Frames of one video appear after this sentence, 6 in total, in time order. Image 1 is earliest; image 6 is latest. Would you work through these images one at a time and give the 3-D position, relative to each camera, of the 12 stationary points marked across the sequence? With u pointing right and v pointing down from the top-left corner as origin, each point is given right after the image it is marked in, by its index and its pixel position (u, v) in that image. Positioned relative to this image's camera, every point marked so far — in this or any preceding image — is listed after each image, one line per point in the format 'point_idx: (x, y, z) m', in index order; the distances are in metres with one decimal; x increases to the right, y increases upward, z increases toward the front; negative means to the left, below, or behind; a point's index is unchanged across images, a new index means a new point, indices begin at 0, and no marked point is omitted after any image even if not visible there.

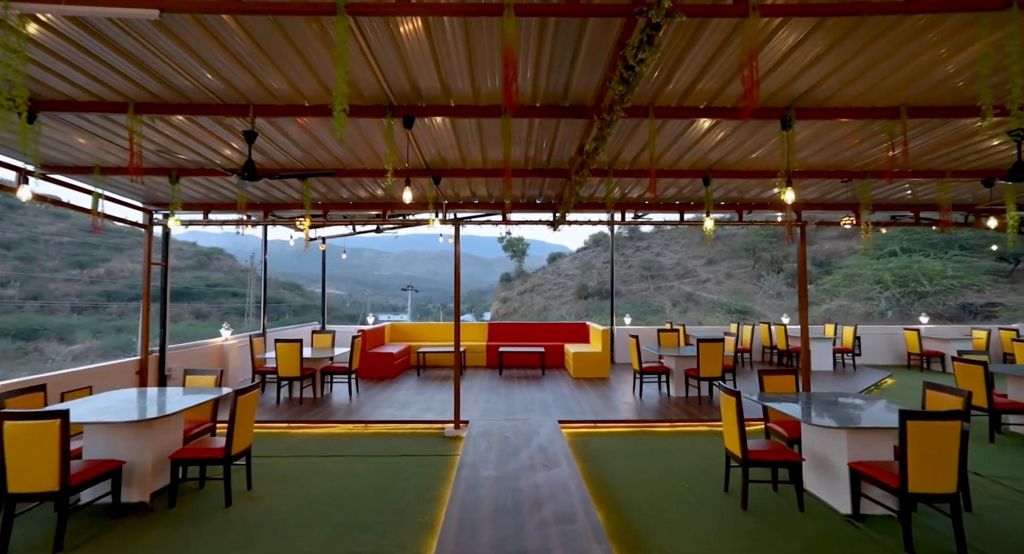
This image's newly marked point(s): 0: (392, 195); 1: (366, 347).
0: (-1.5, +1.0, +5.9) m
1: (-2.8, -1.4, +9.4) m
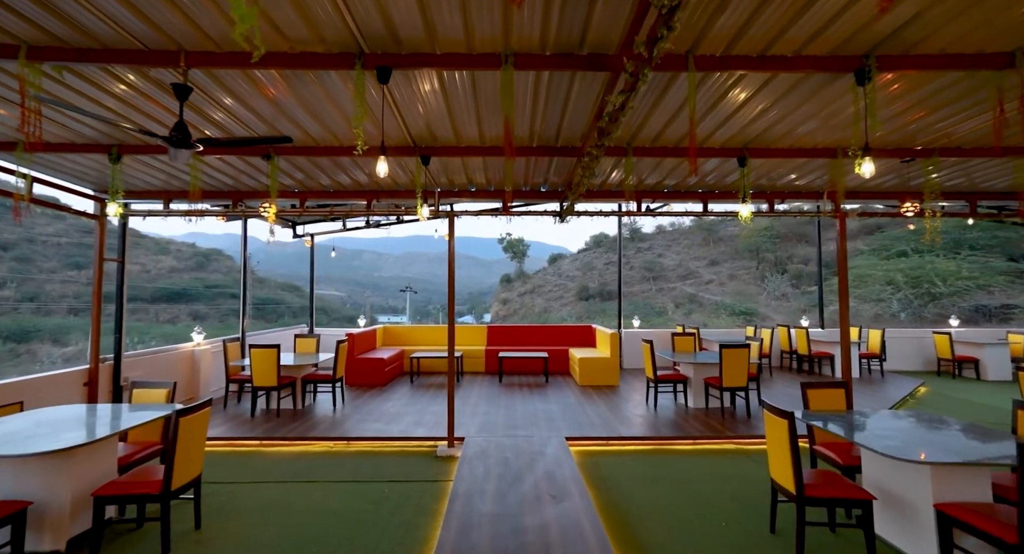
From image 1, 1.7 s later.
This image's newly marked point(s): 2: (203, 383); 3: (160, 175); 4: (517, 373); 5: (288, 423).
0: (-1.5, +1.1, +5.3) m
1: (-2.8, -1.4, +8.7) m
2: (-4.2, -1.5, +6.6) m
3: (-3.4, +1.0, +4.7) m
4: (+0.1, -1.8, +9.3) m
5: (-2.8, -1.8, +6.0) m
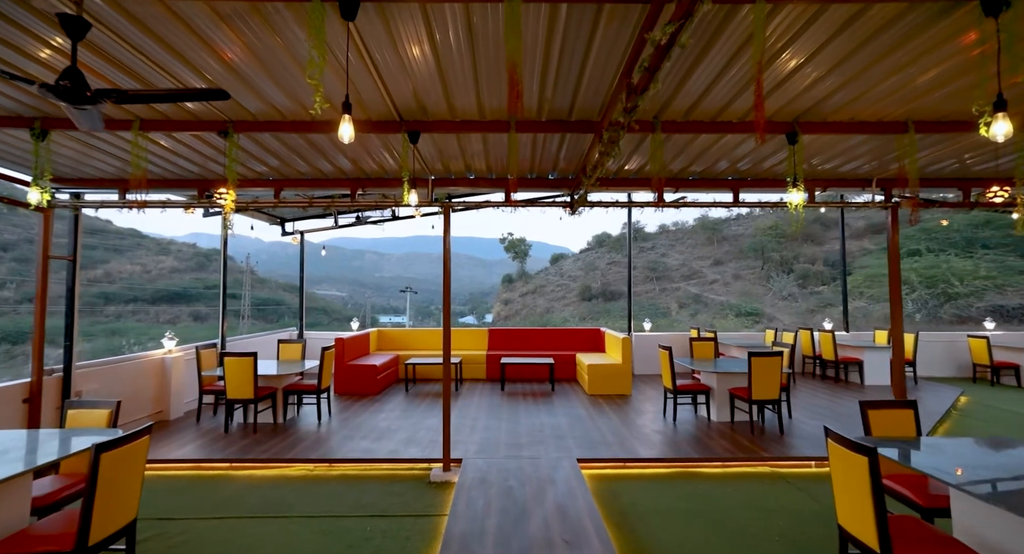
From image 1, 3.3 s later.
0: (-1.4, +1.1, +4.6) m
1: (-2.8, -1.4, +8.0) m
2: (-4.2, -1.5, +6.0) m
3: (-3.4, +1.0, +4.1) m
4: (+0.2, -1.8, +8.7) m
5: (-2.7, -1.8, +5.4) m
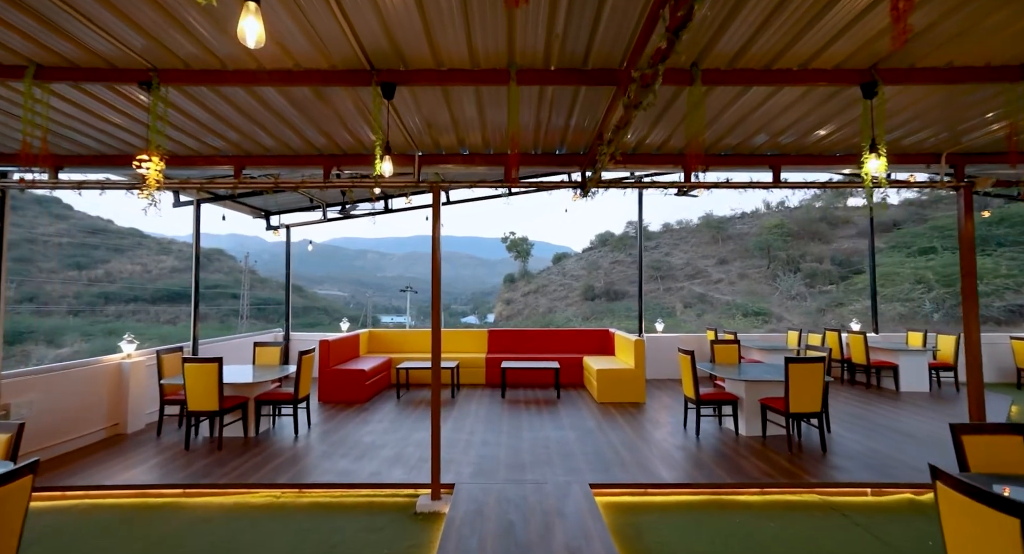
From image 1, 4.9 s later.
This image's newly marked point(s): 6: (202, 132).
0: (-1.4, +1.1, +3.9) m
1: (-2.7, -1.3, +7.4) m
2: (-4.2, -1.4, +5.3) m
3: (-3.4, +1.1, +3.4) m
4: (+0.2, -1.8, +8.0) m
5: (-2.7, -1.8, +4.7) m
6: (-2.3, +1.1, +3.7) m
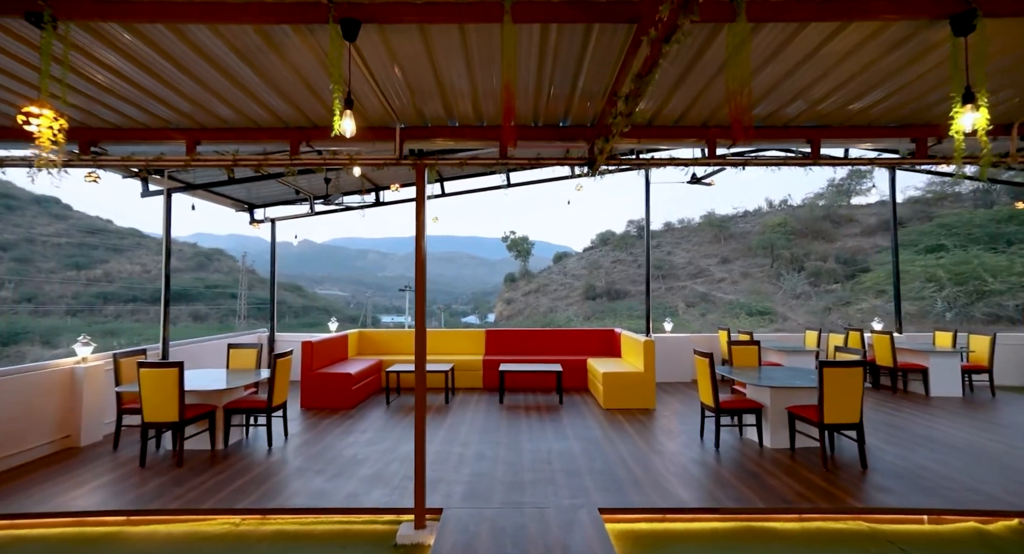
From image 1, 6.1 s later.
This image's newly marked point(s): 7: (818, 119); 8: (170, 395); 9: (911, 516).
0: (-1.4, +1.2, +3.4) m
1: (-2.8, -1.3, +6.8) m
2: (-4.2, -1.4, +4.8) m
3: (-3.4, +1.1, +2.8) m
4: (+0.2, -1.7, +7.5) m
5: (-2.7, -1.7, +4.2) m
6: (-2.3, +1.1, +3.2) m
7: (+2.2, +1.1, +3.5) m
8: (-3.0, -1.1, +4.3) m
9: (+2.8, -1.7, +3.4) m
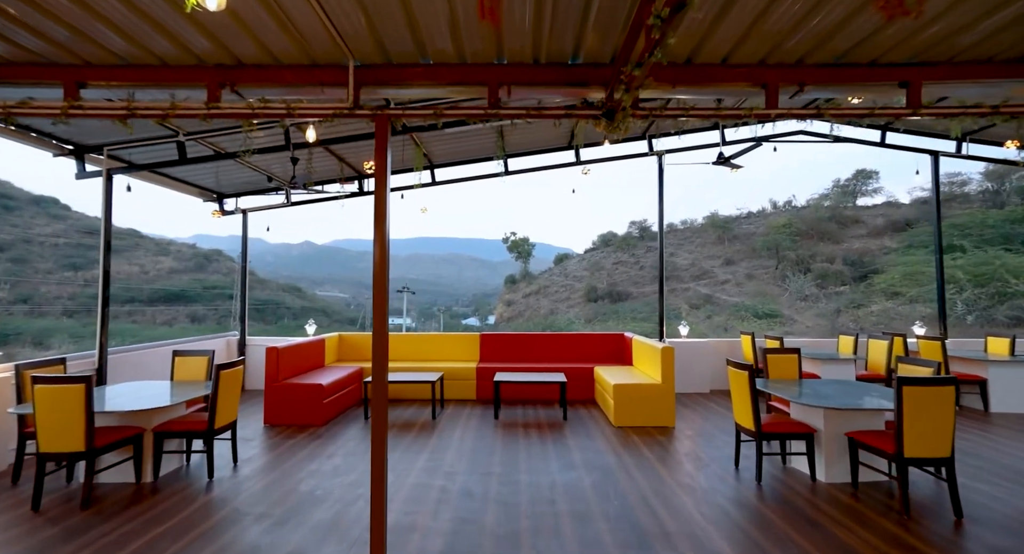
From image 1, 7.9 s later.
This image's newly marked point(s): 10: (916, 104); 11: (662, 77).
0: (-1.5, +1.2, +2.5) m
1: (-2.8, -1.2, +5.9) m
2: (-4.2, -1.3, +3.9) m
3: (-3.4, +1.2, +1.9) m
4: (+0.1, -1.7, +6.6) m
5: (-2.8, -1.6, +3.3) m
6: (-2.4, +1.2, +2.3) m
7: (+2.2, +1.2, +2.6) m
8: (-3.1, -1.0, +3.4) m
9: (+2.7, -1.6, +2.5) m
10: (+2.2, +0.9, +2.7) m
11: (+0.8, +1.1, +2.7) m
